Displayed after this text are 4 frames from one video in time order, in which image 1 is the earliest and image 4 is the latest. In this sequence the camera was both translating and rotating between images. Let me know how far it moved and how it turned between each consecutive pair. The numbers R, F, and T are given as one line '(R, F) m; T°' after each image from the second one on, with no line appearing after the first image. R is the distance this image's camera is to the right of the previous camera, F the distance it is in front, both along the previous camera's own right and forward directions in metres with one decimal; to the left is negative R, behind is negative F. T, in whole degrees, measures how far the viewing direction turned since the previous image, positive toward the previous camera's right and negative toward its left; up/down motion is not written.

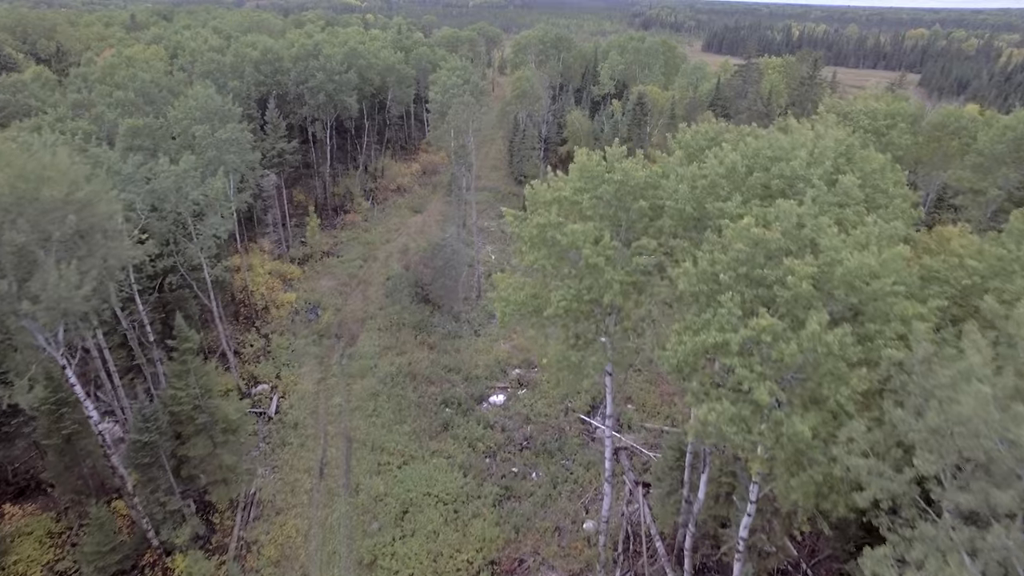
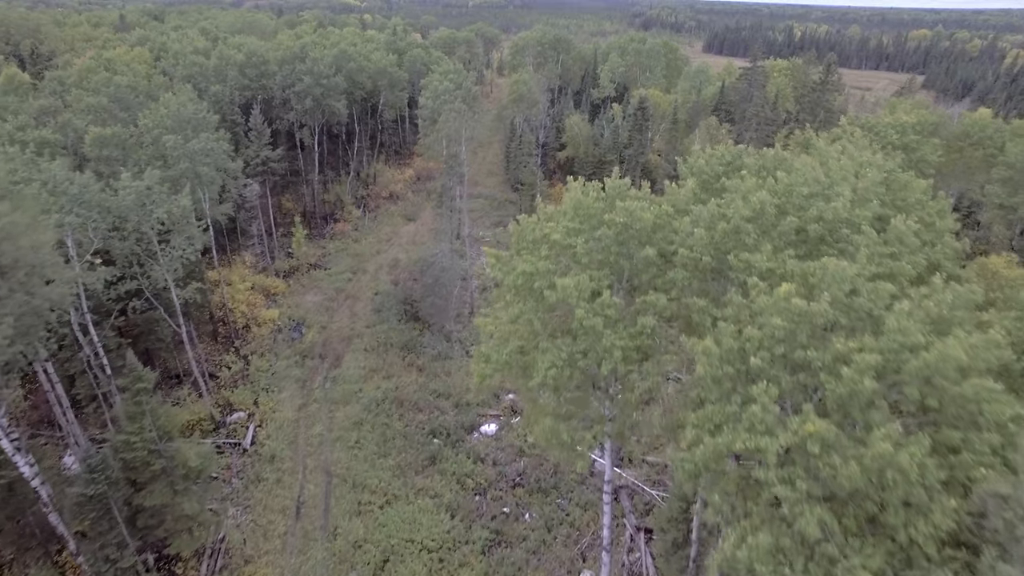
(+0.3, +1.9) m; 0°
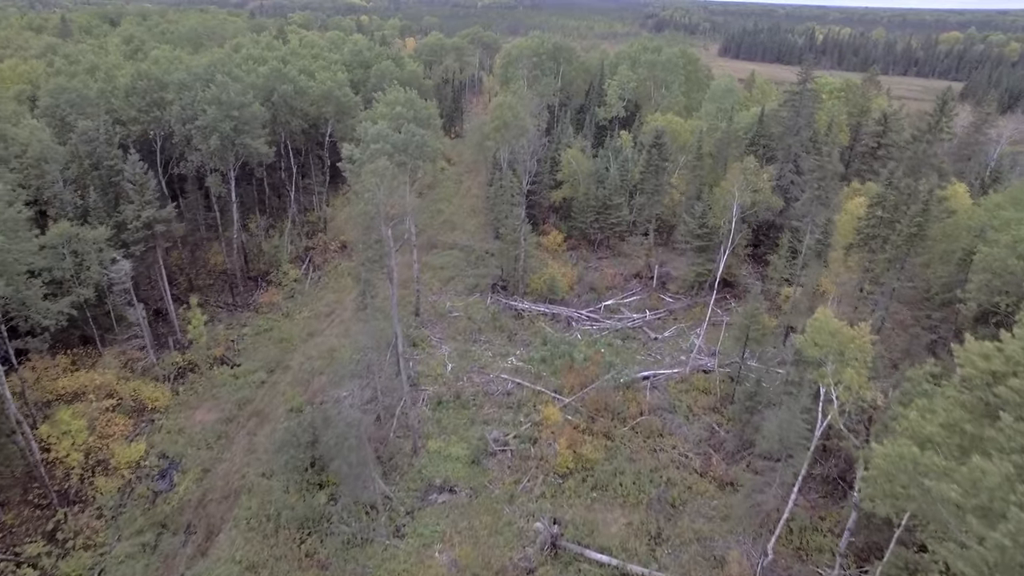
(+1.9, +10.6) m; -1°
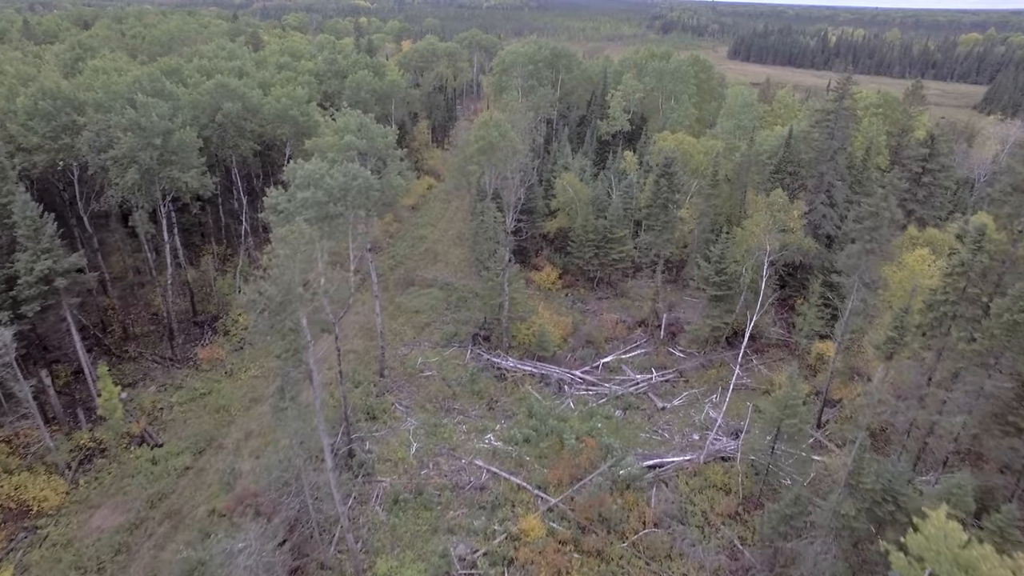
(+1.2, +5.5) m; -1°
